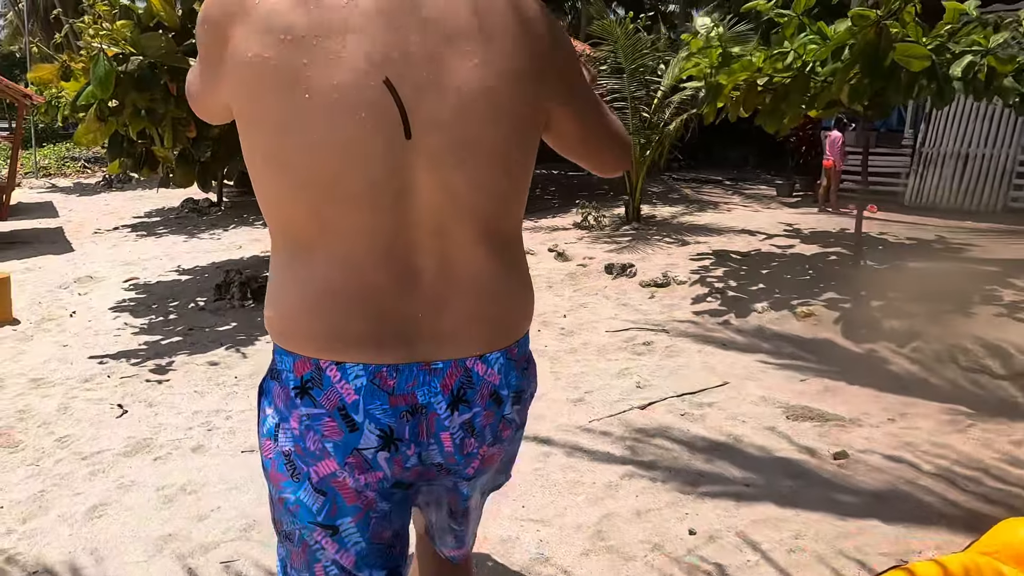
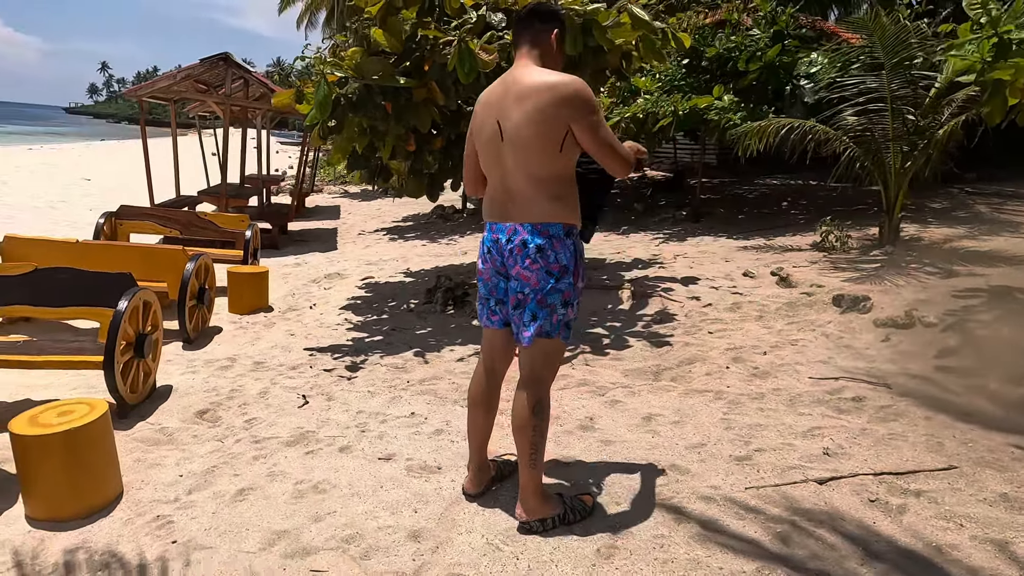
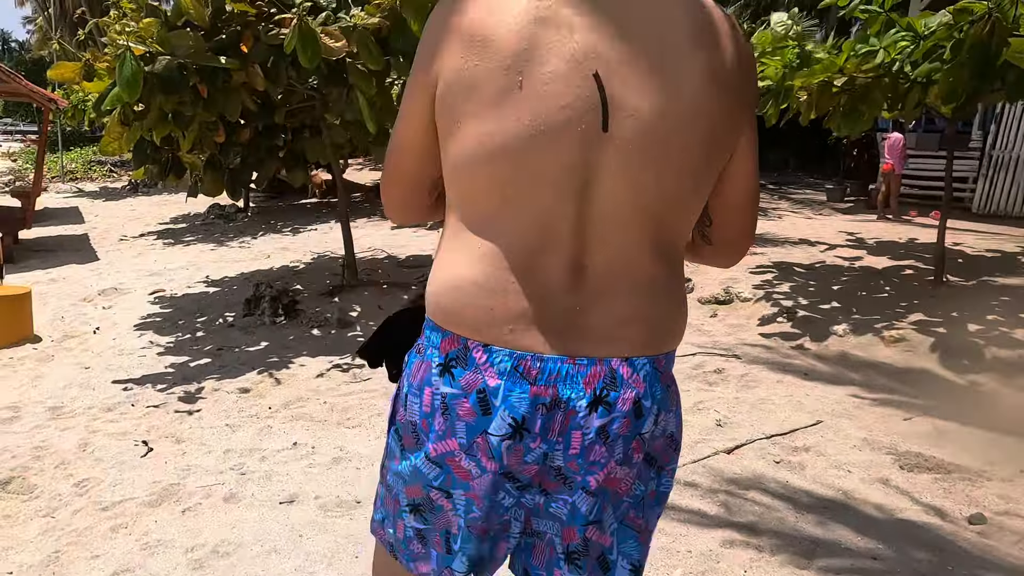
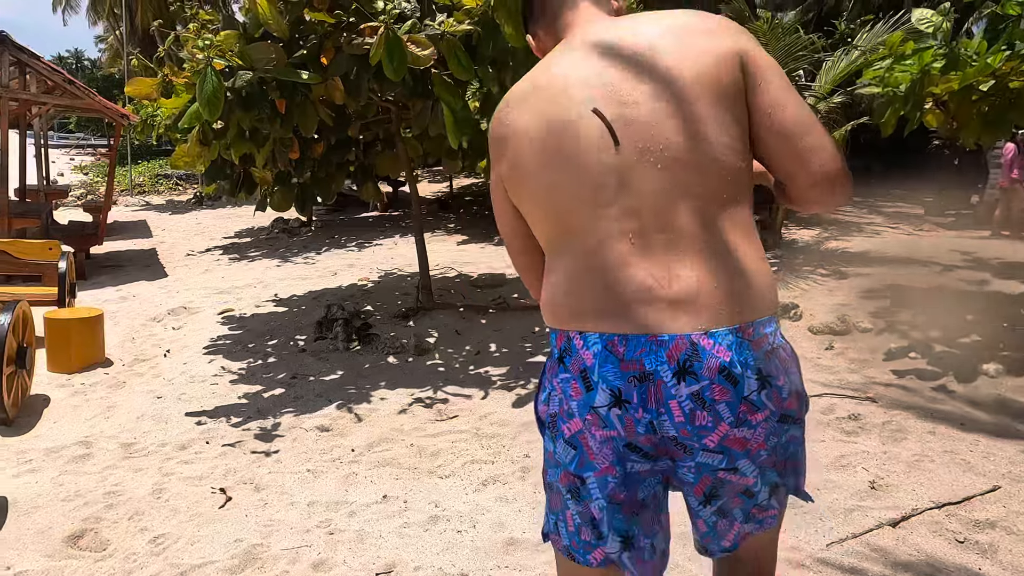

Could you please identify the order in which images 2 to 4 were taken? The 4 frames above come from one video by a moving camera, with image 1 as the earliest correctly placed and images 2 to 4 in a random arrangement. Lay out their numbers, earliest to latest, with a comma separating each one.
3, 4, 2
